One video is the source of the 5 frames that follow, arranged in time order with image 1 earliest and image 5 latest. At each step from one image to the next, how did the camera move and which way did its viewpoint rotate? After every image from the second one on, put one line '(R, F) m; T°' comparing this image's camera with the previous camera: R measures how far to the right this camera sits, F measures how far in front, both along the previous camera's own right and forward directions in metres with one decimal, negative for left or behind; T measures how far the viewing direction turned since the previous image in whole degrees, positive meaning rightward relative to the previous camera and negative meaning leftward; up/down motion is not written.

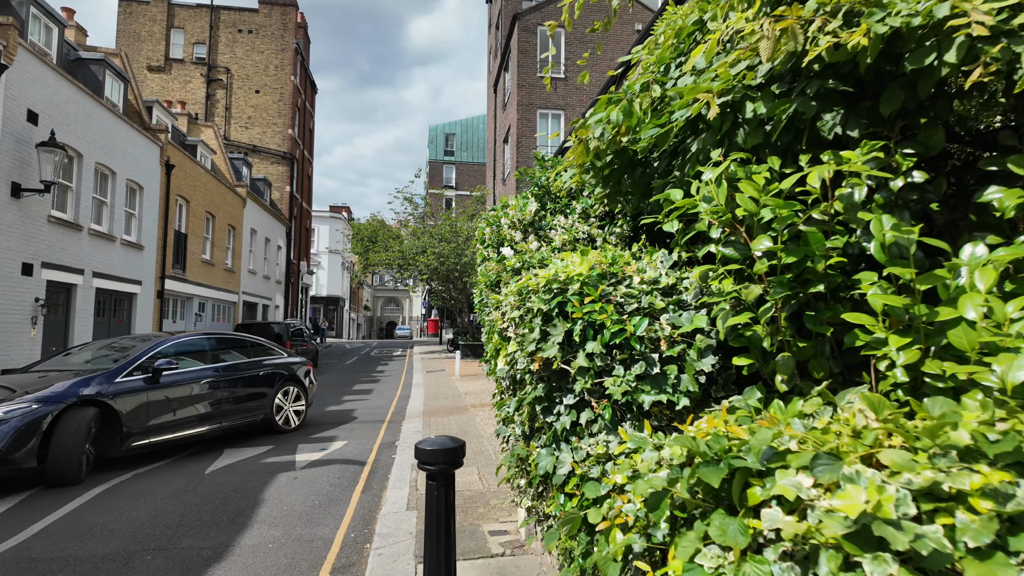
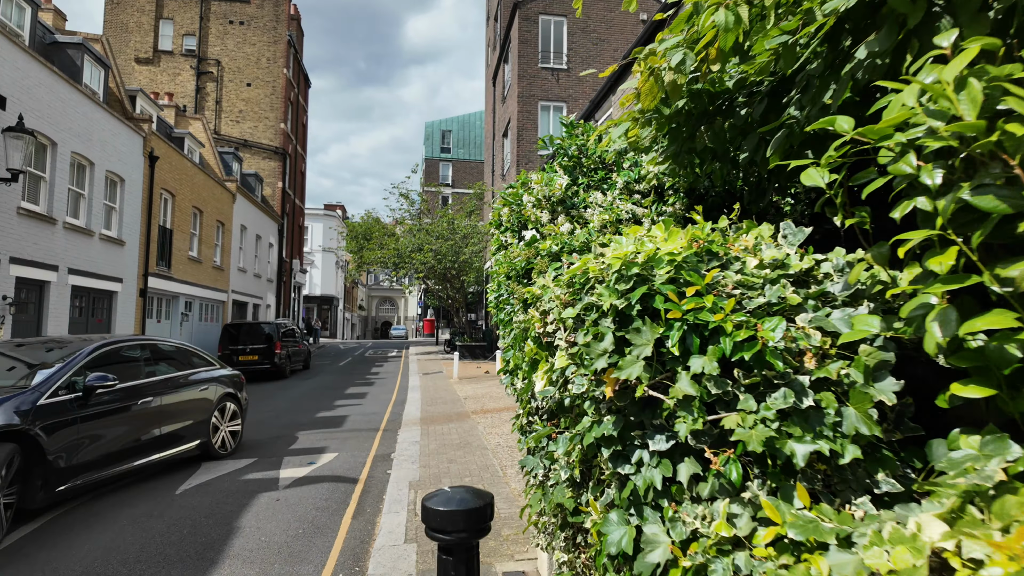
(-0.2, +0.8) m; 0°
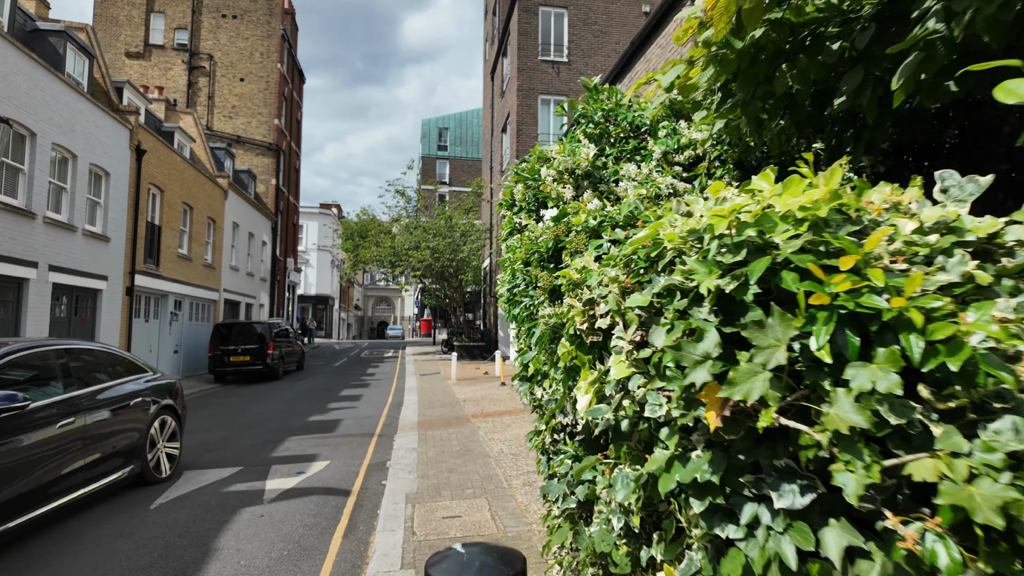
(-0.1, +0.5) m; 0°
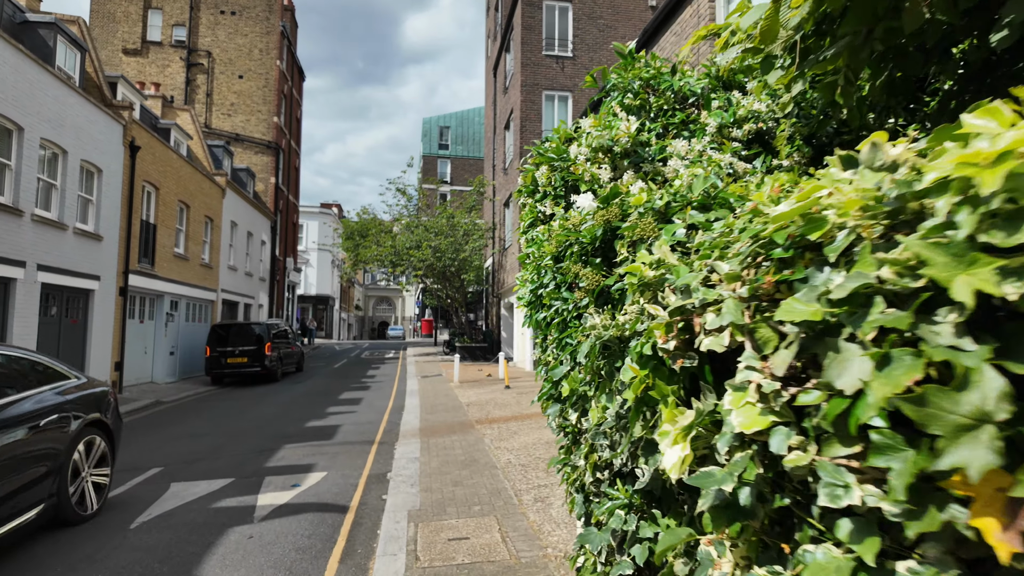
(-0.1, +0.5) m; 0°
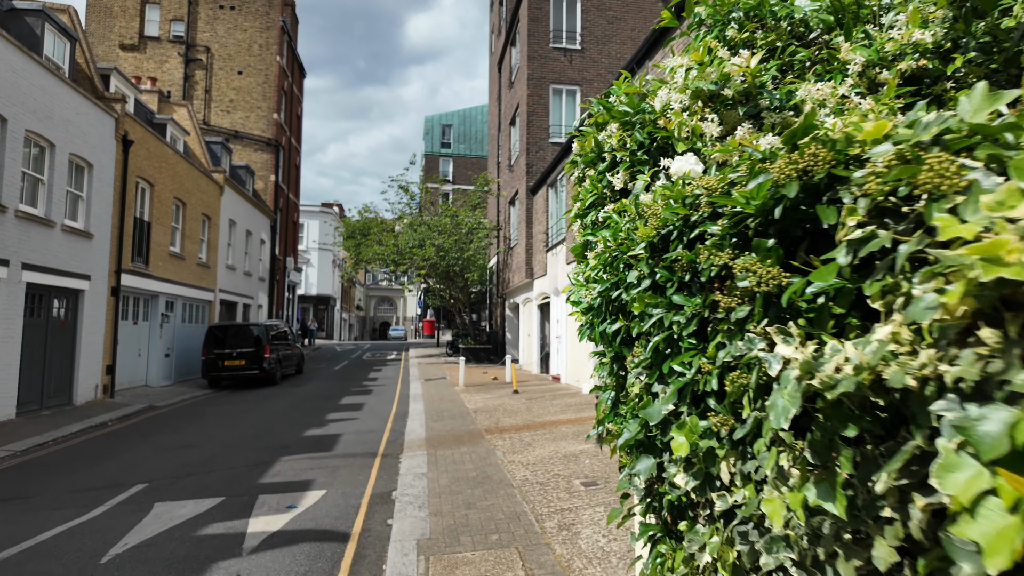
(-0.2, +0.6) m; 0°
